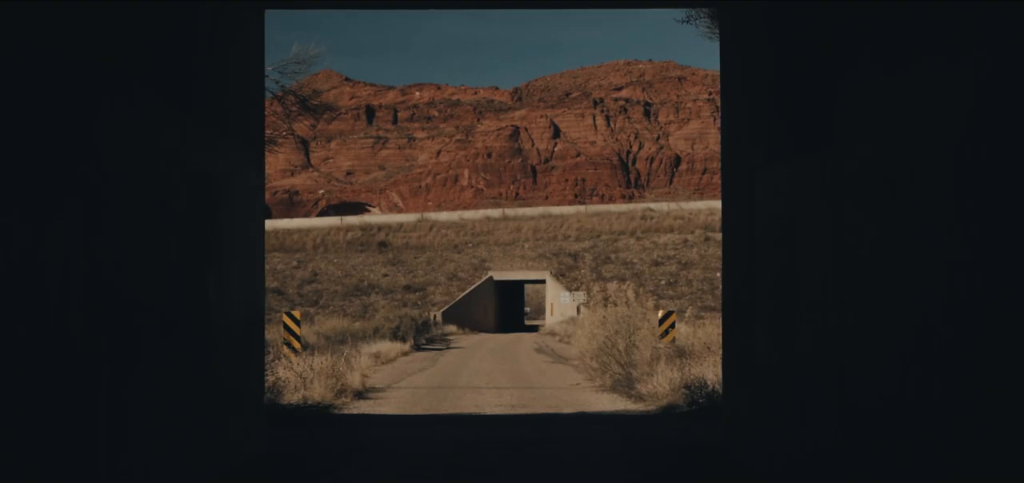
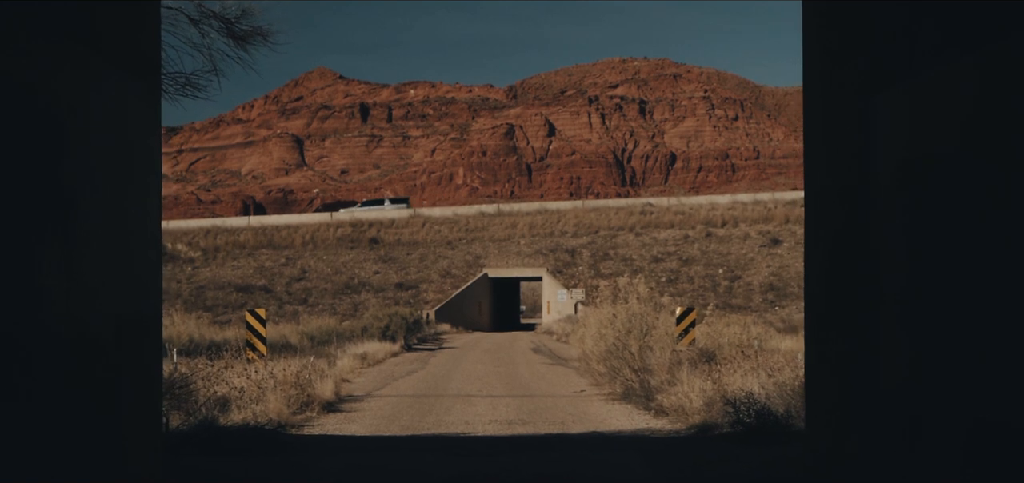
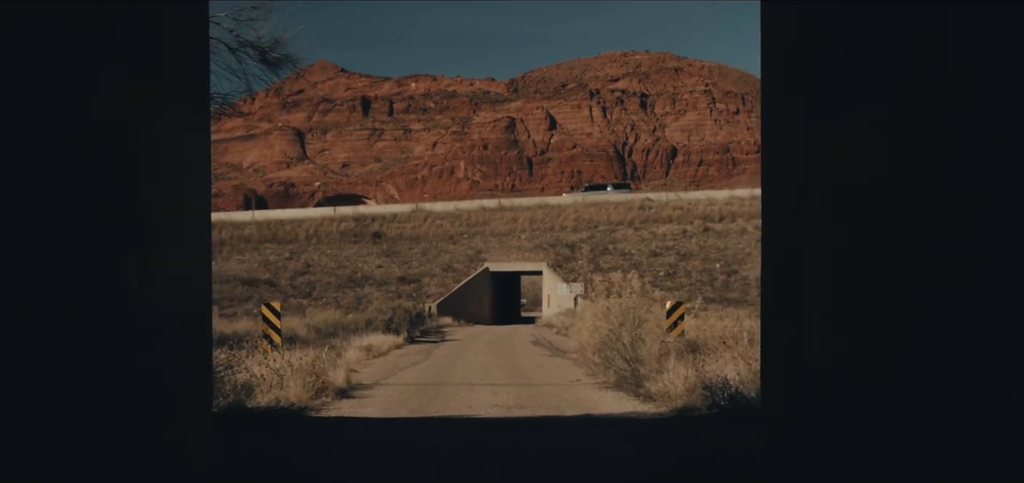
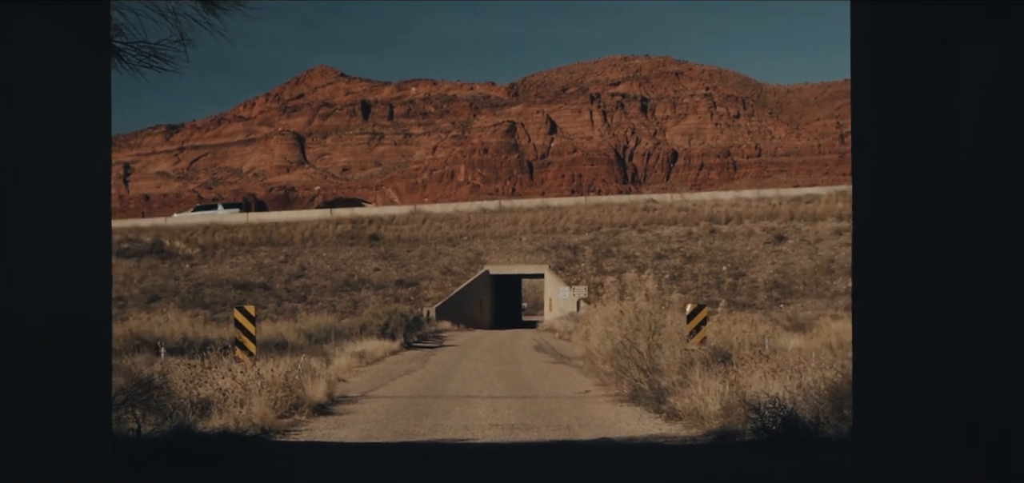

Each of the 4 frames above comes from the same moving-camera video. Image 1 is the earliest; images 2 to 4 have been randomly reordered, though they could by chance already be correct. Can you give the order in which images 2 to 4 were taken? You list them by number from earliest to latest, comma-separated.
3, 2, 4
